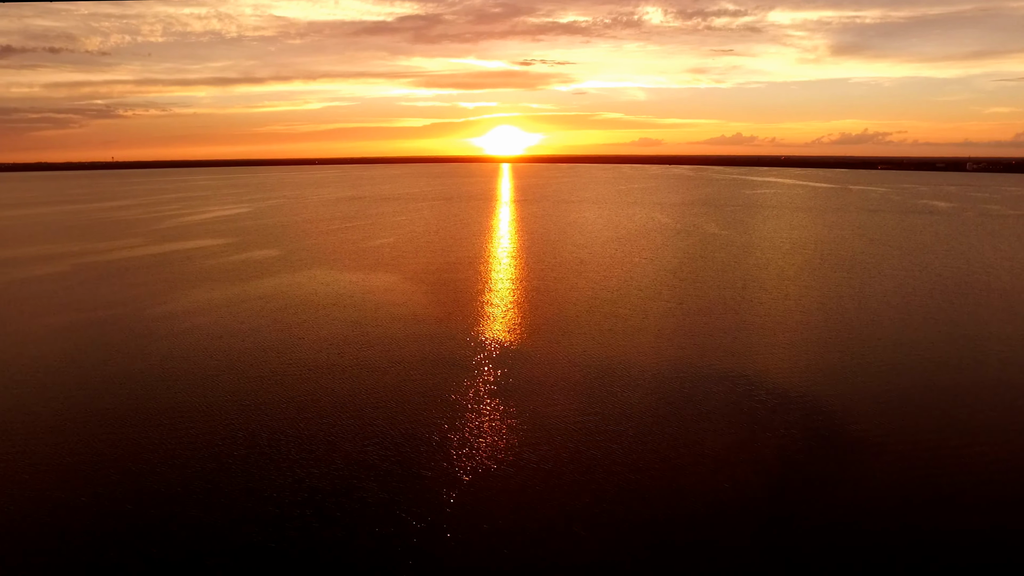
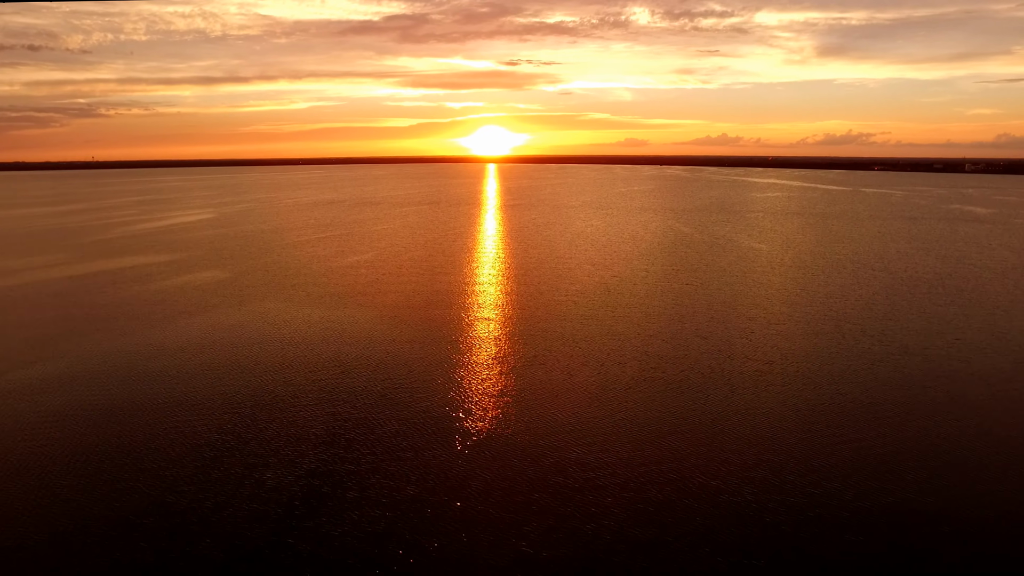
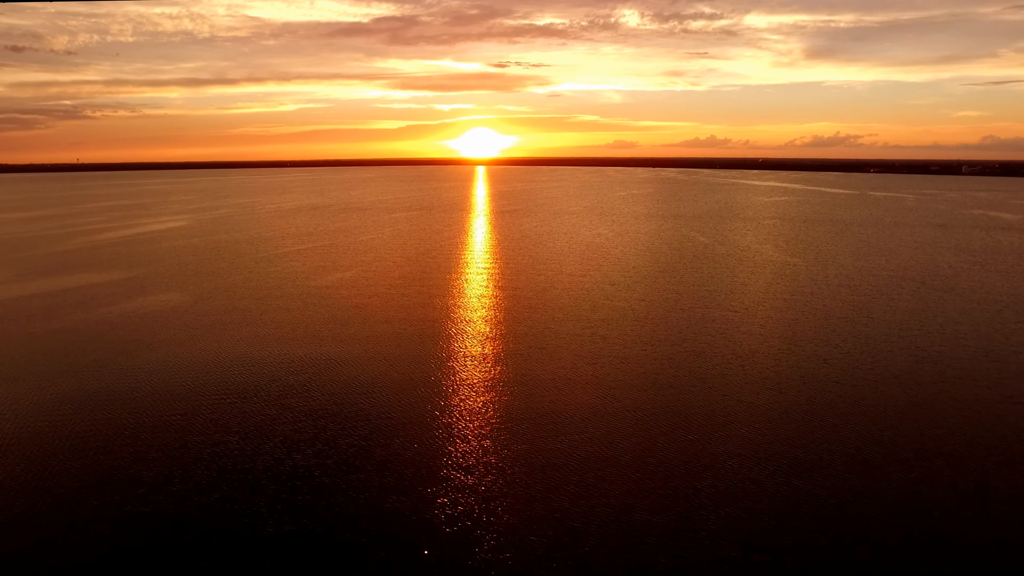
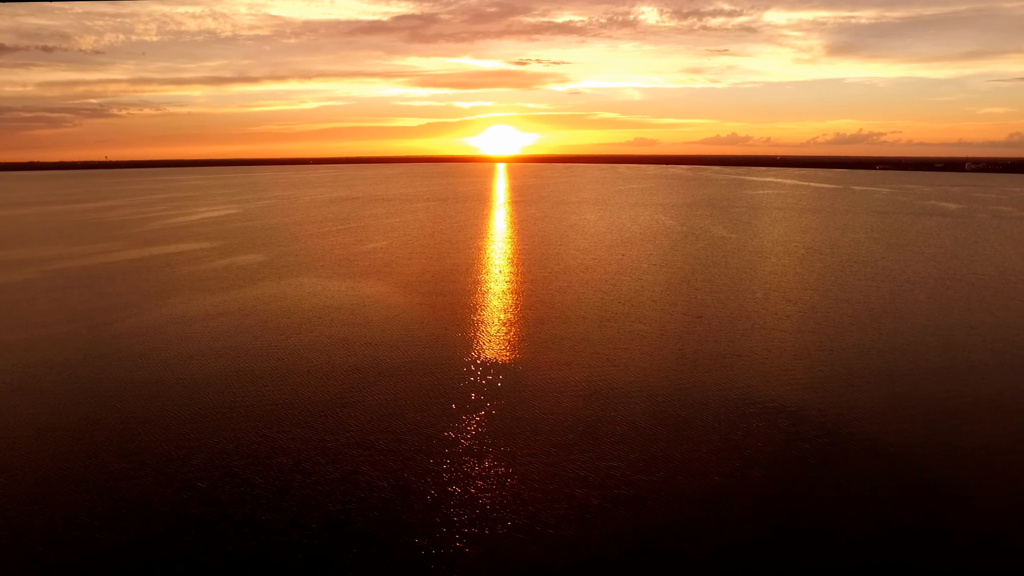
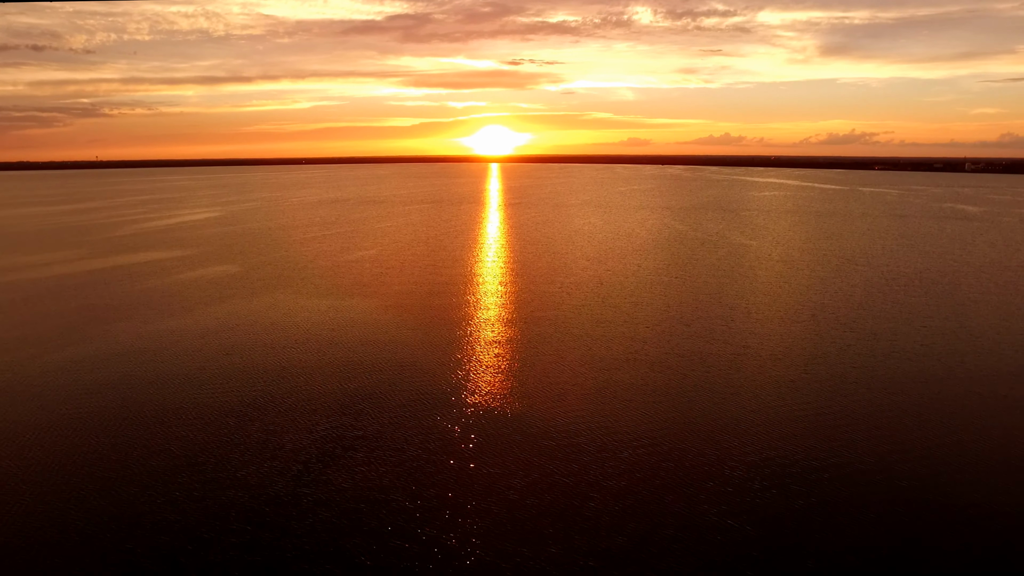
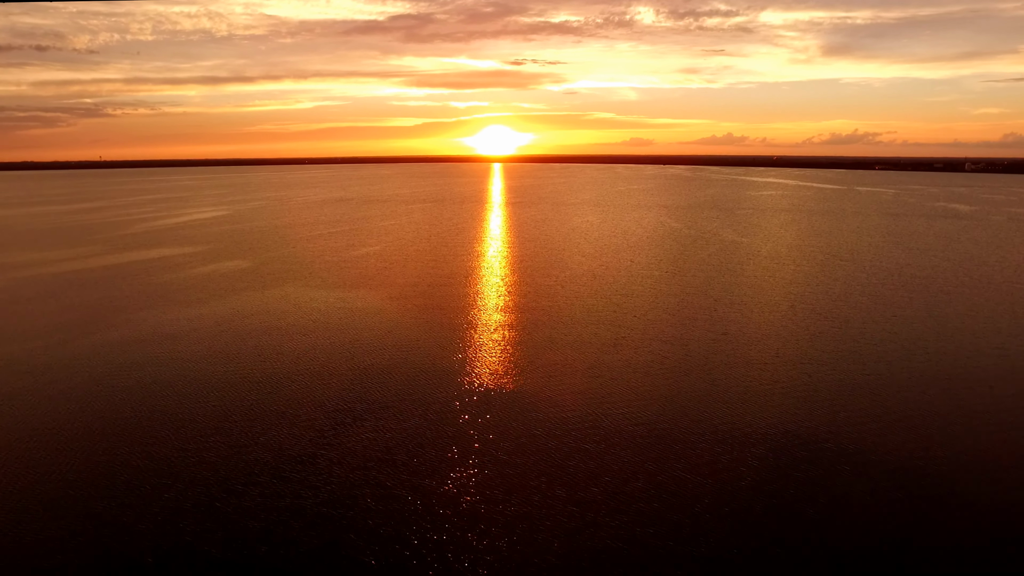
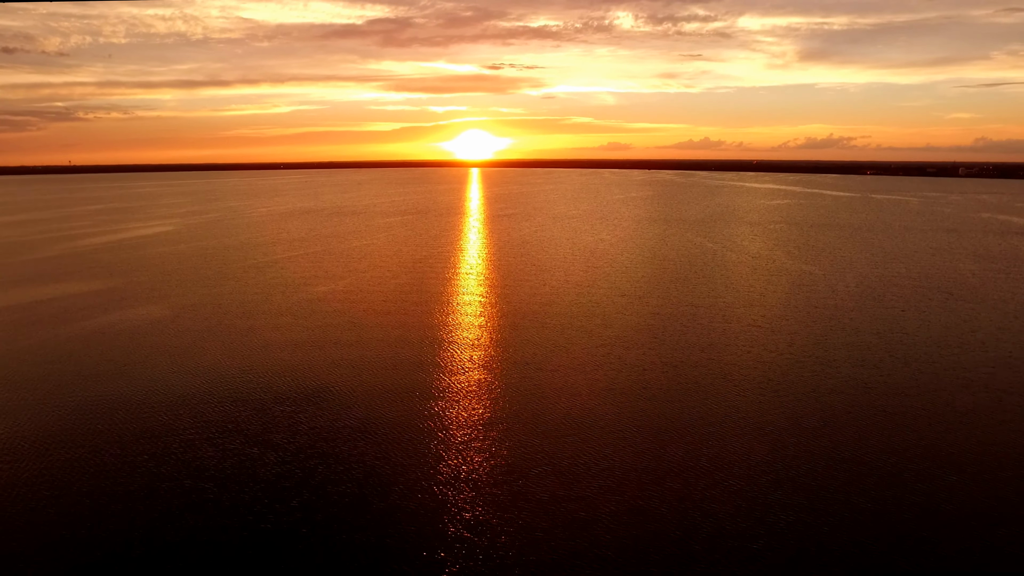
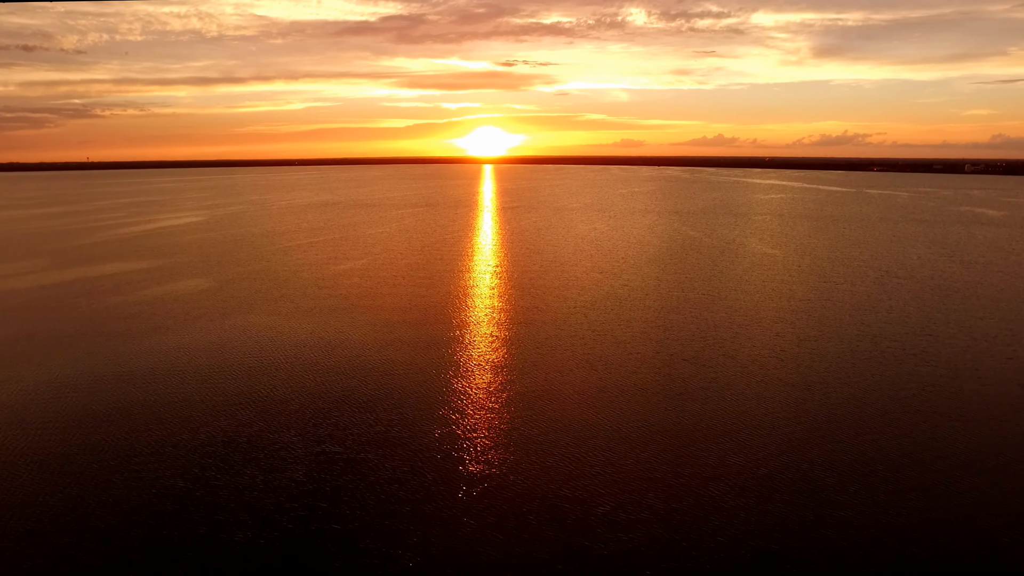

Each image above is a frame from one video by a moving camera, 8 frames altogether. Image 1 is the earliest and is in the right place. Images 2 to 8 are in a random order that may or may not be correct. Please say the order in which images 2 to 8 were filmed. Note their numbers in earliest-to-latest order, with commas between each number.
4, 6, 5, 2, 8, 3, 7
